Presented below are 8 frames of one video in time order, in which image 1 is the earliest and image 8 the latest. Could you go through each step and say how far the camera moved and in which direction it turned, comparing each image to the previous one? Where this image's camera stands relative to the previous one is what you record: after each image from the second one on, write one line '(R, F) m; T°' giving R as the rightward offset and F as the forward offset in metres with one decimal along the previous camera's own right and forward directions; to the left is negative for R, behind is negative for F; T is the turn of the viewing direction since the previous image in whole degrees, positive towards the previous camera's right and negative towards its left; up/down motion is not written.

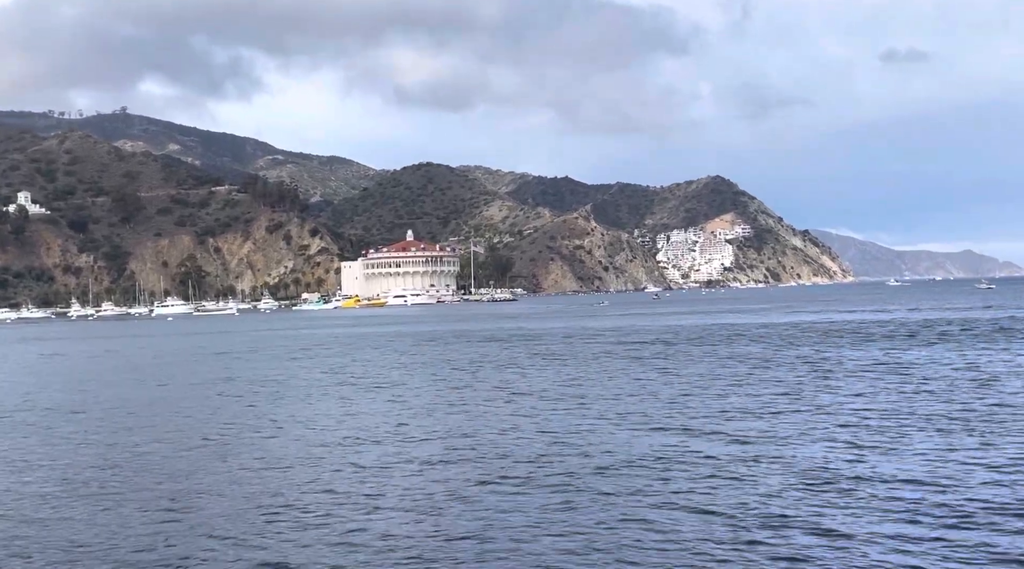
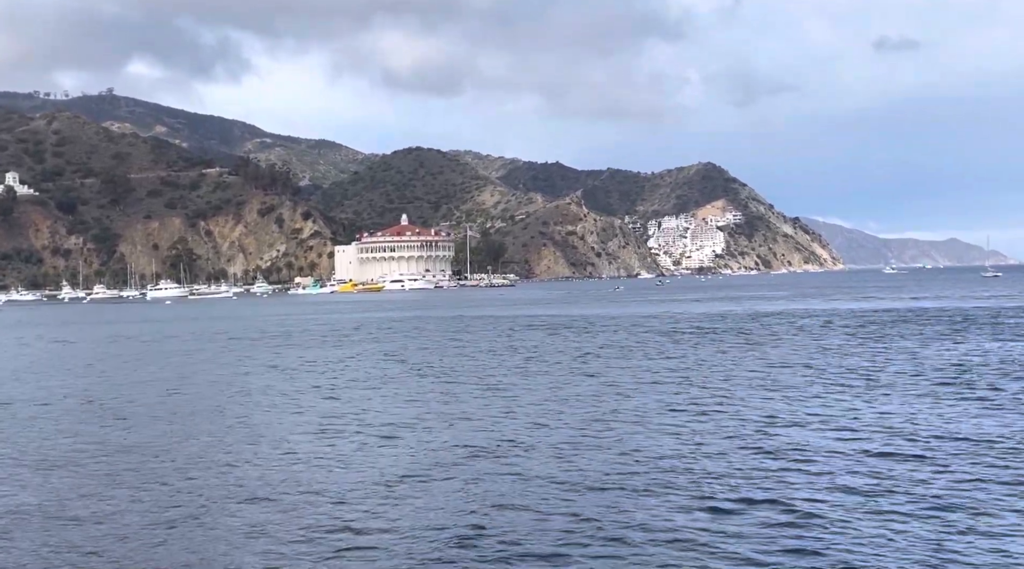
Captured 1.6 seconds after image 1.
(-2.0, +2.0) m; +1°
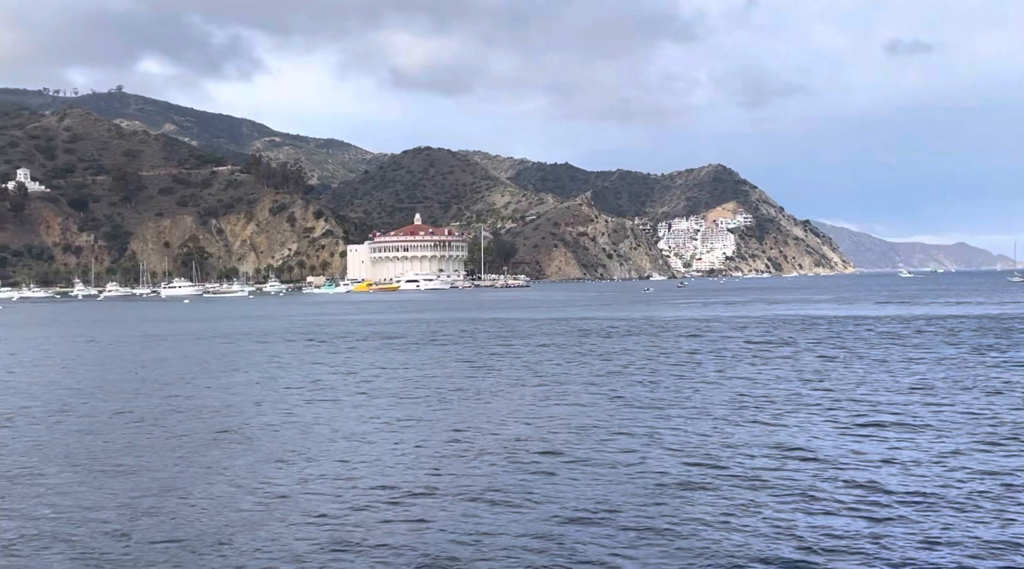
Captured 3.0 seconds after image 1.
(-1.8, +1.6) m; 0°
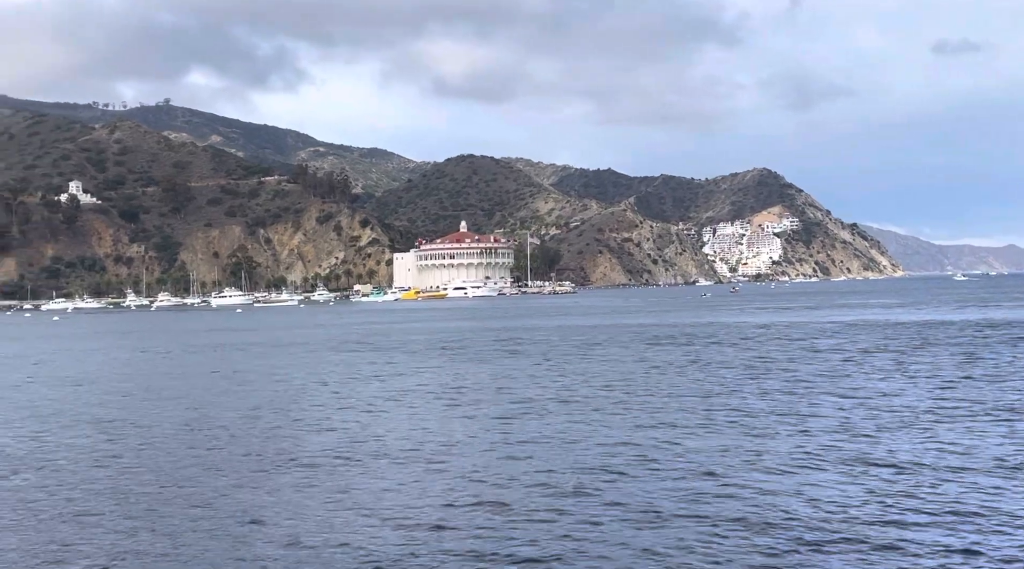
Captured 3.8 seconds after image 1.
(-0.7, +0.1) m; -2°
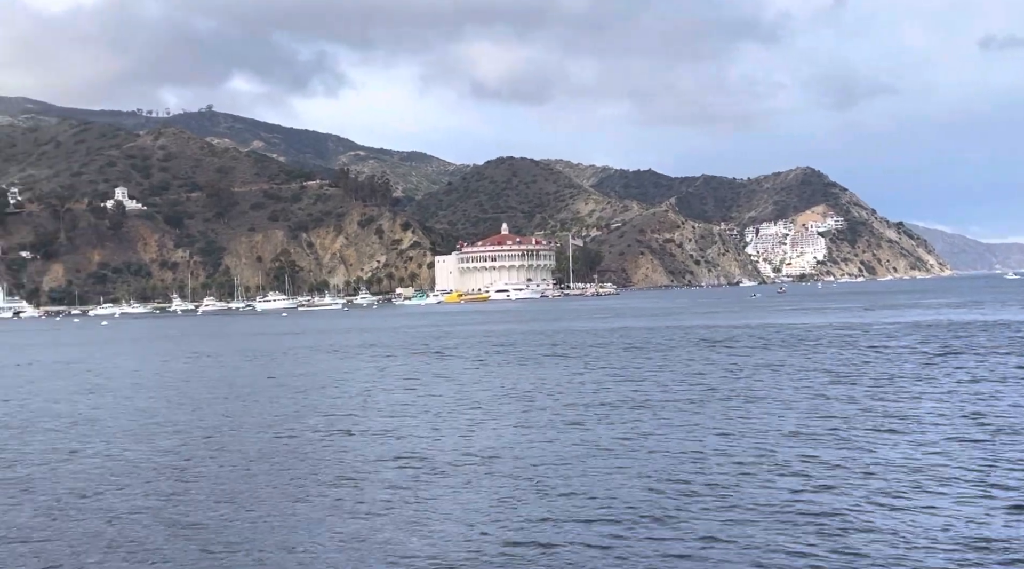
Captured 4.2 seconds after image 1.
(-0.4, +0.5) m; -2°
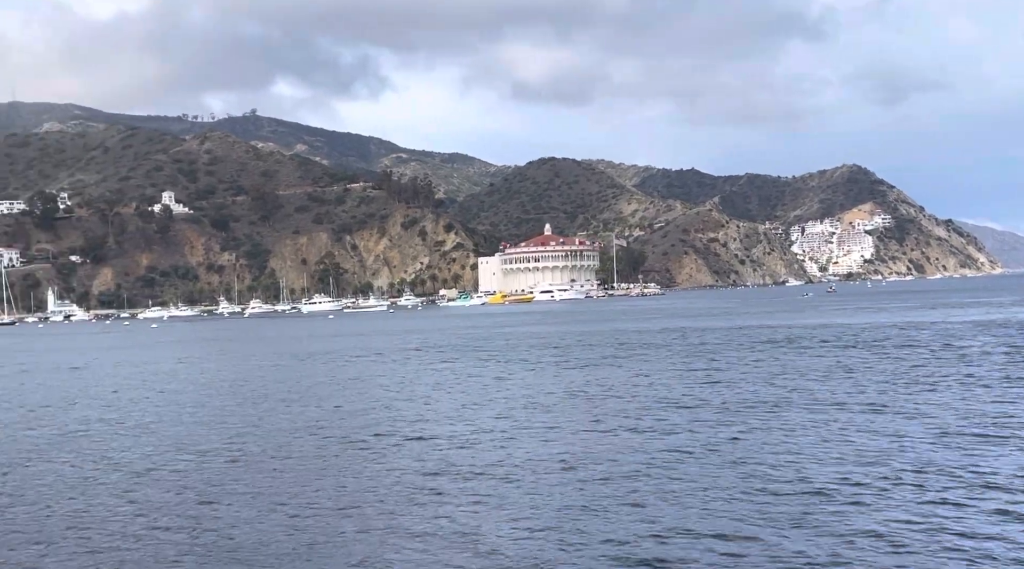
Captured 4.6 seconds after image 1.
(-0.4, +0.4) m; -2°
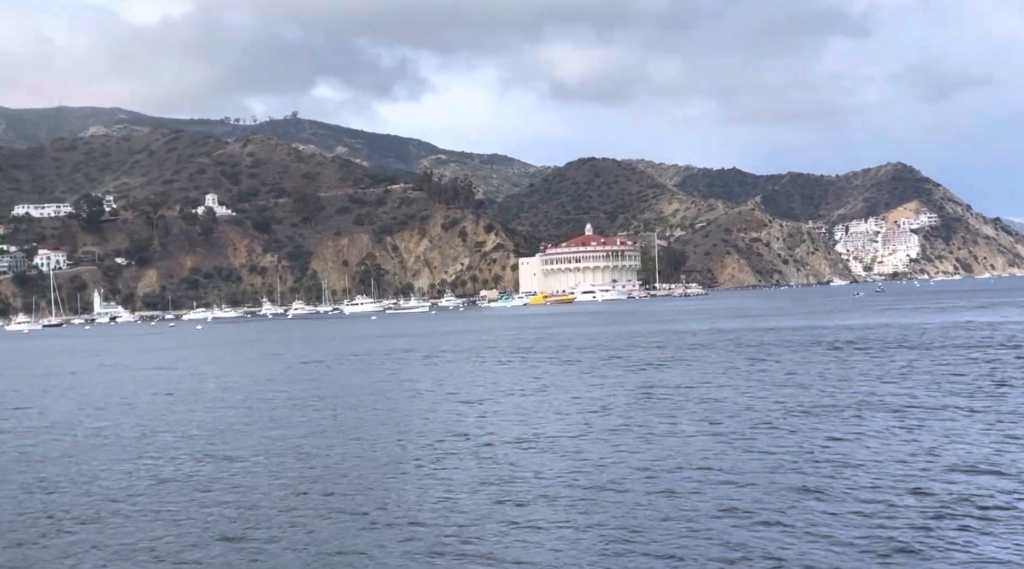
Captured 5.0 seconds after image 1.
(-0.3, +0.5) m; -2°
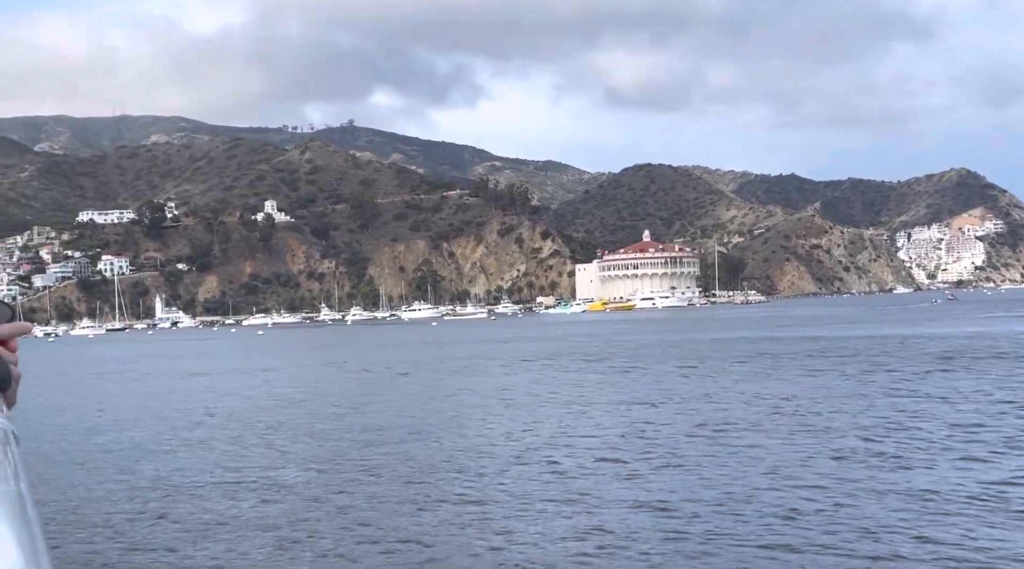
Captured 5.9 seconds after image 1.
(-0.6, +0.9) m; -3°
